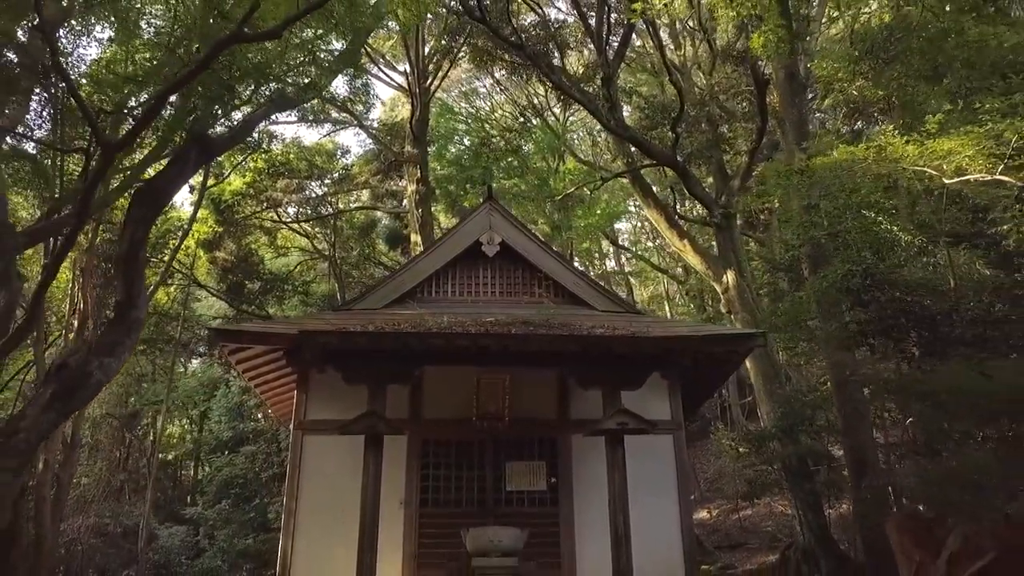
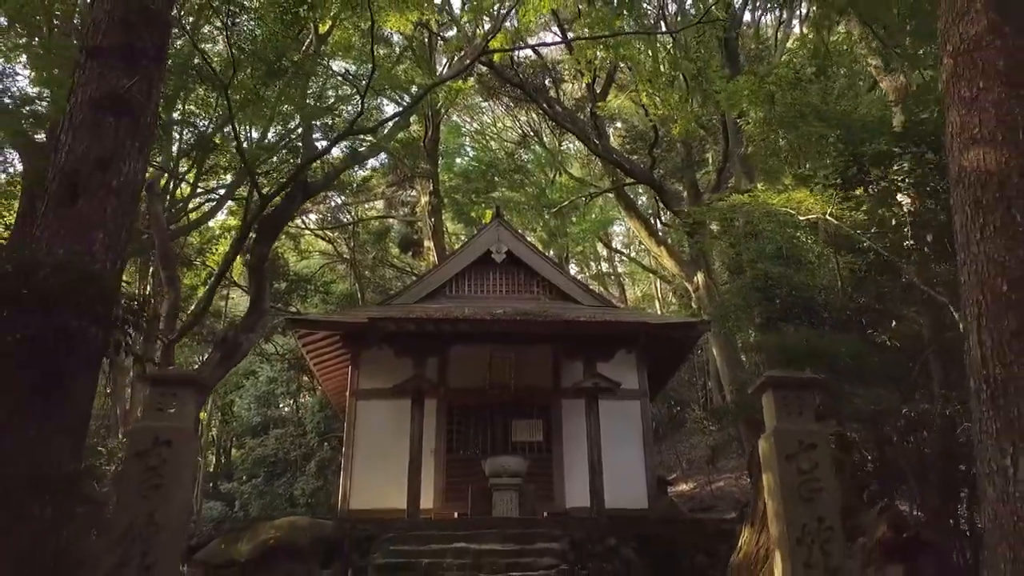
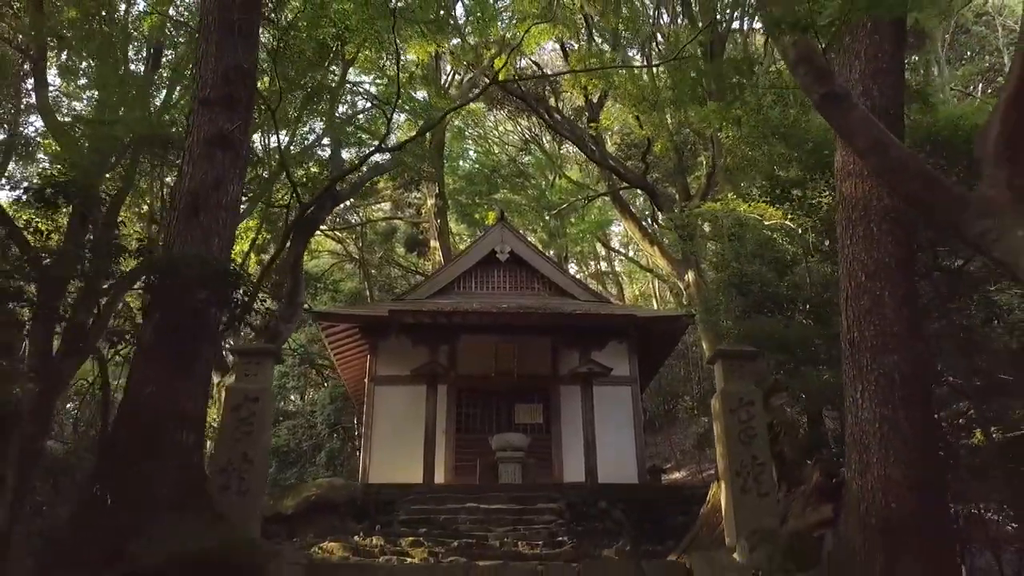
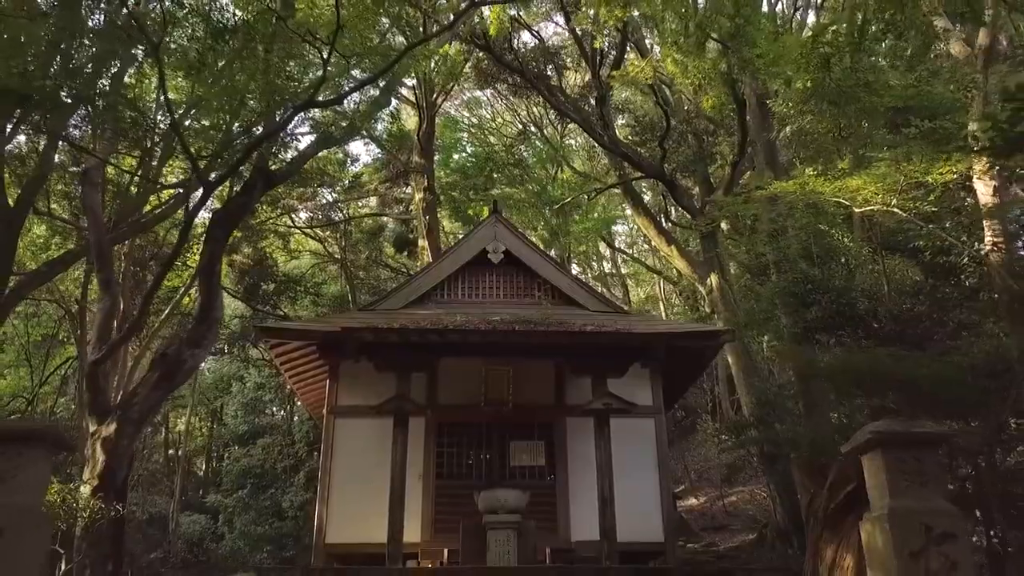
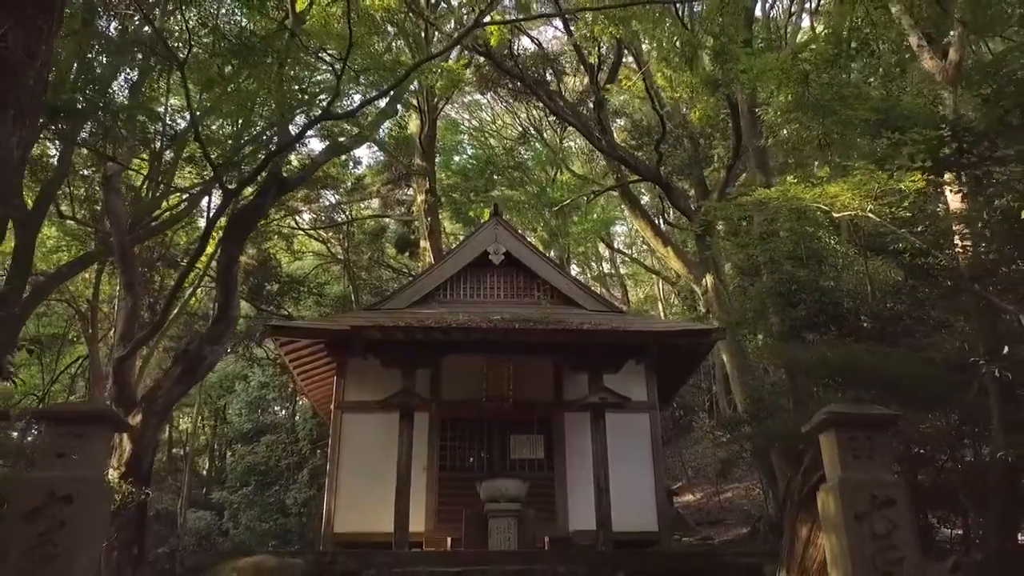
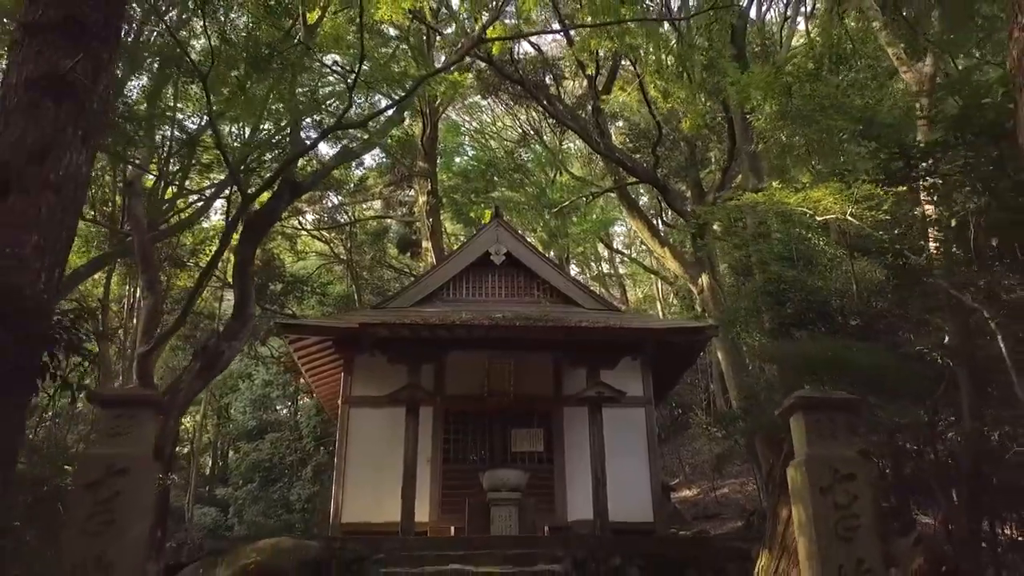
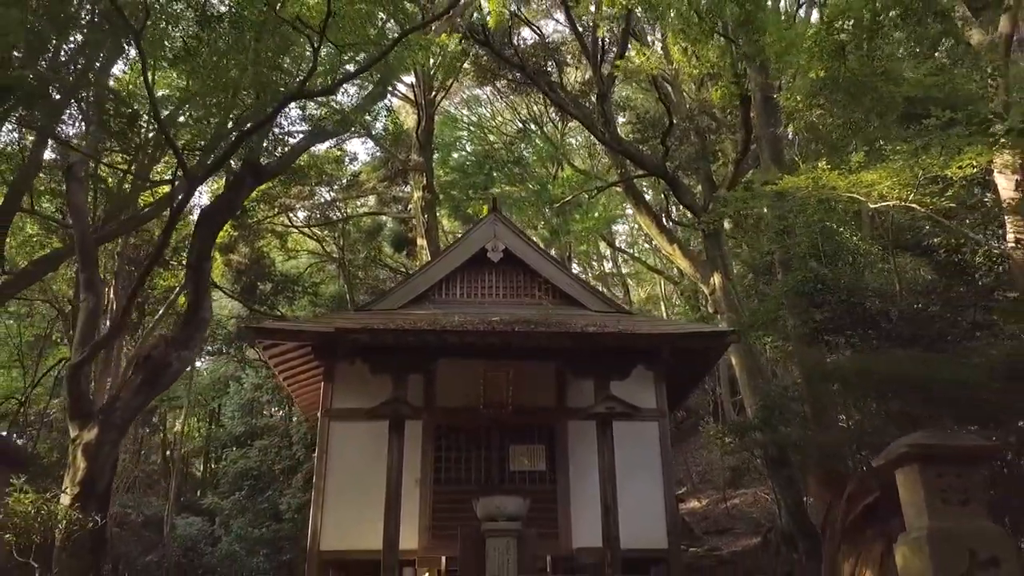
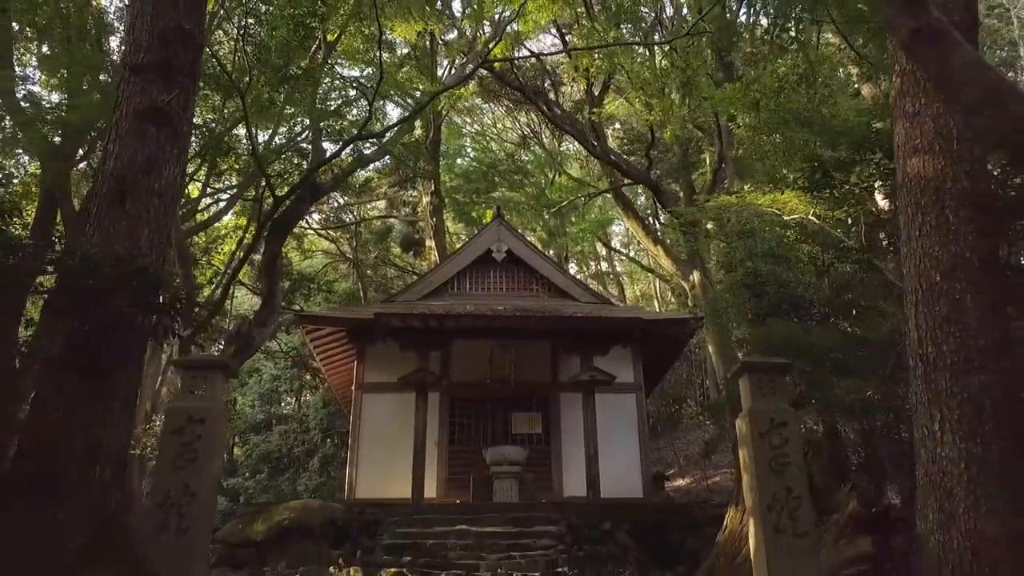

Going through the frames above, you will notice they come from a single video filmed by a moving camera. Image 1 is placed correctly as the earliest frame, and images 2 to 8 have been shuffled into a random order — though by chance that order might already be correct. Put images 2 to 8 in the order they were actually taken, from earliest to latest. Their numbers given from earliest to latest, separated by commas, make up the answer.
7, 4, 5, 6, 2, 8, 3
